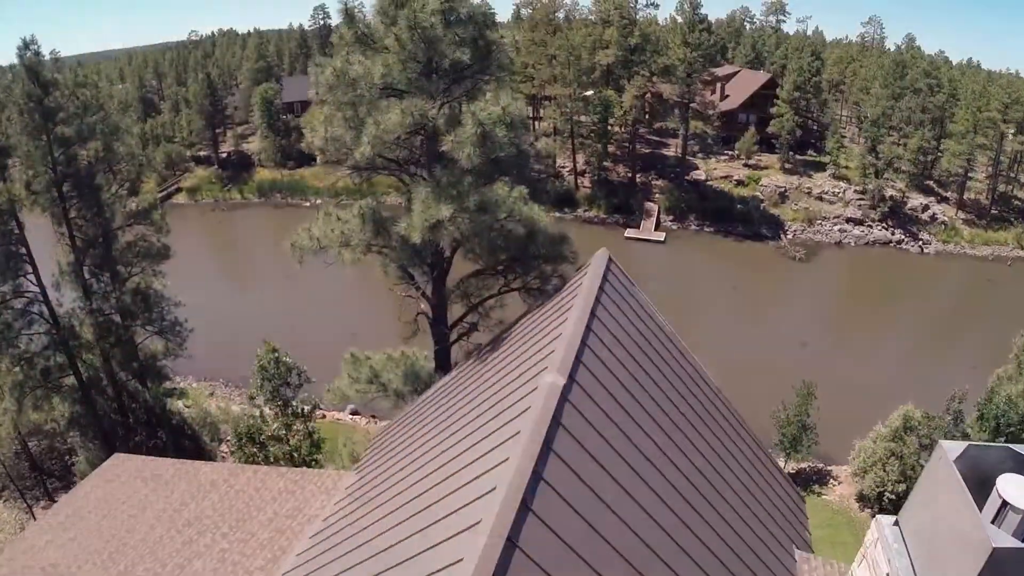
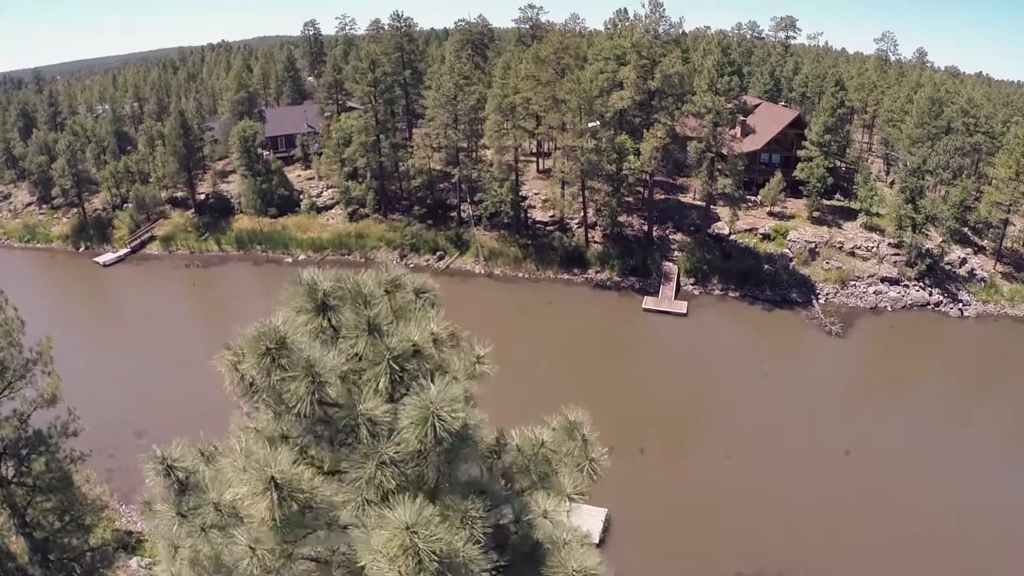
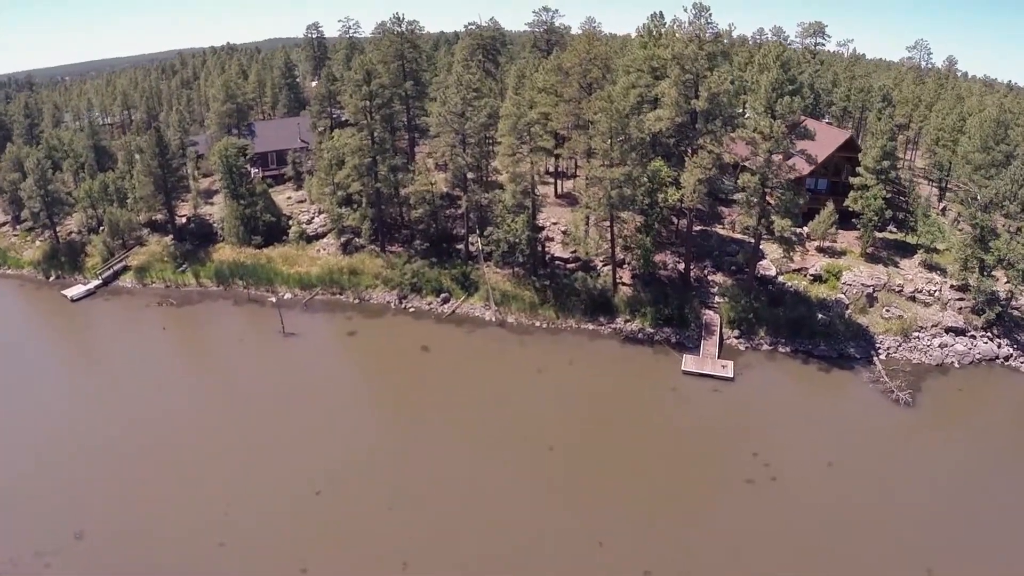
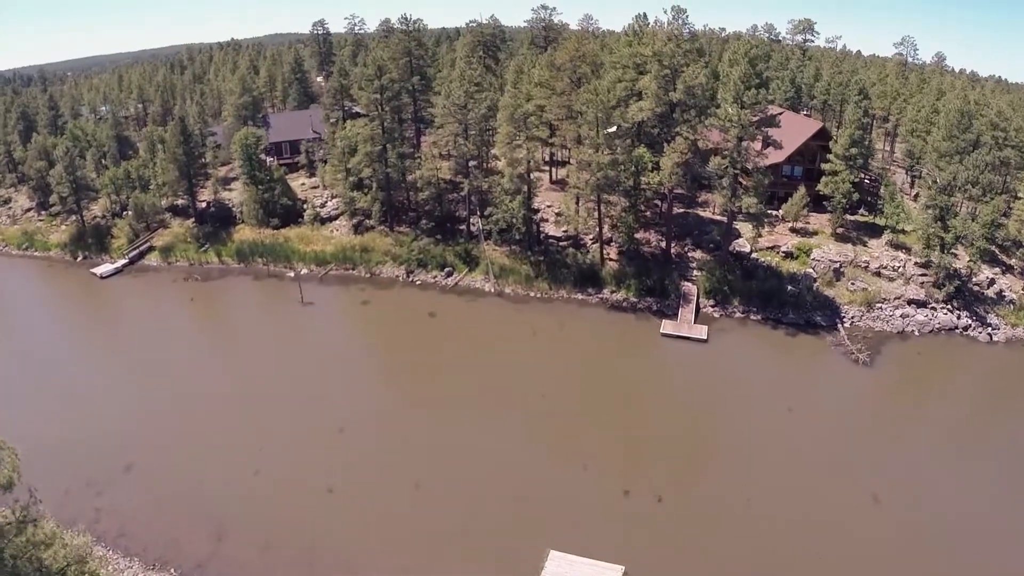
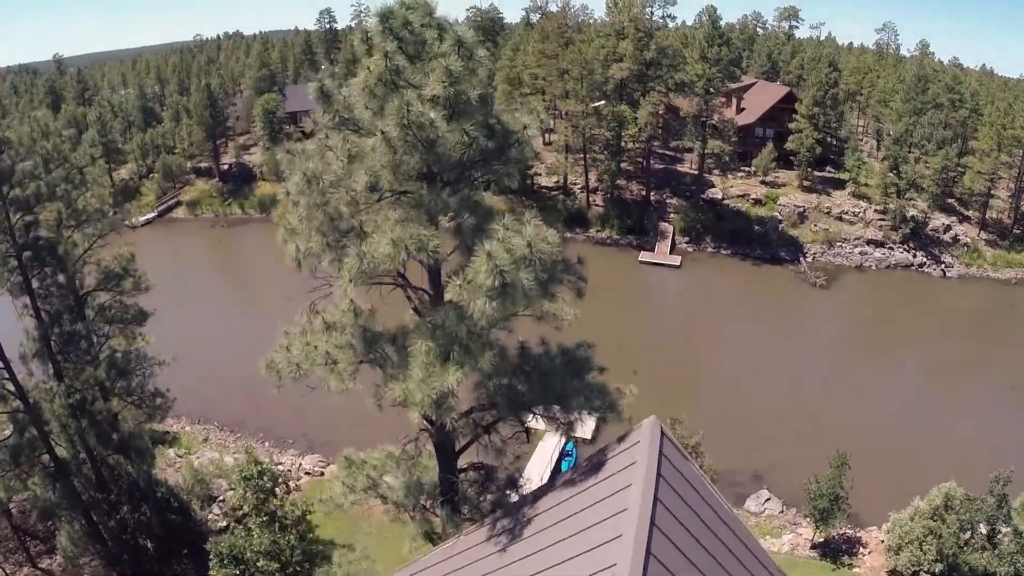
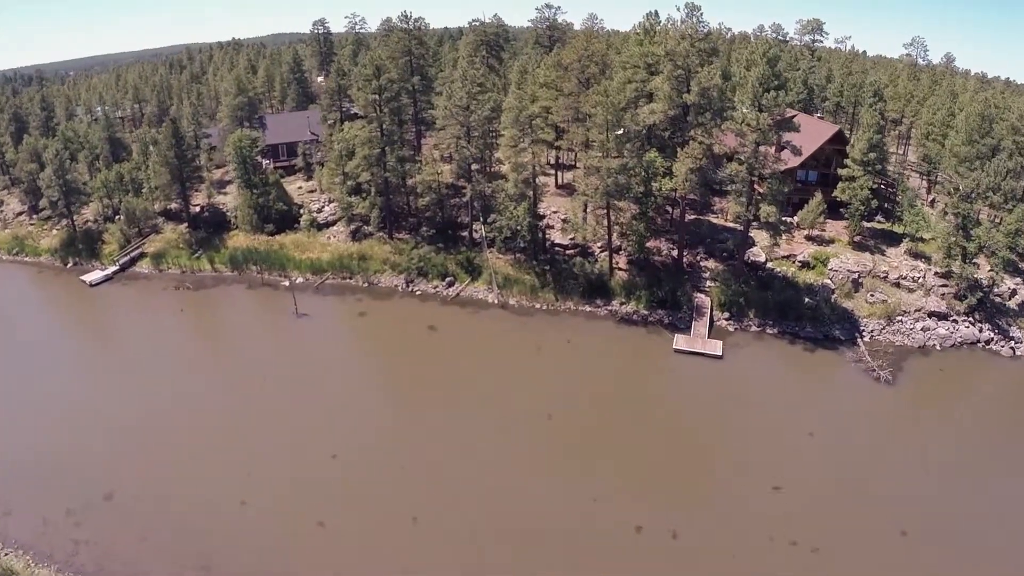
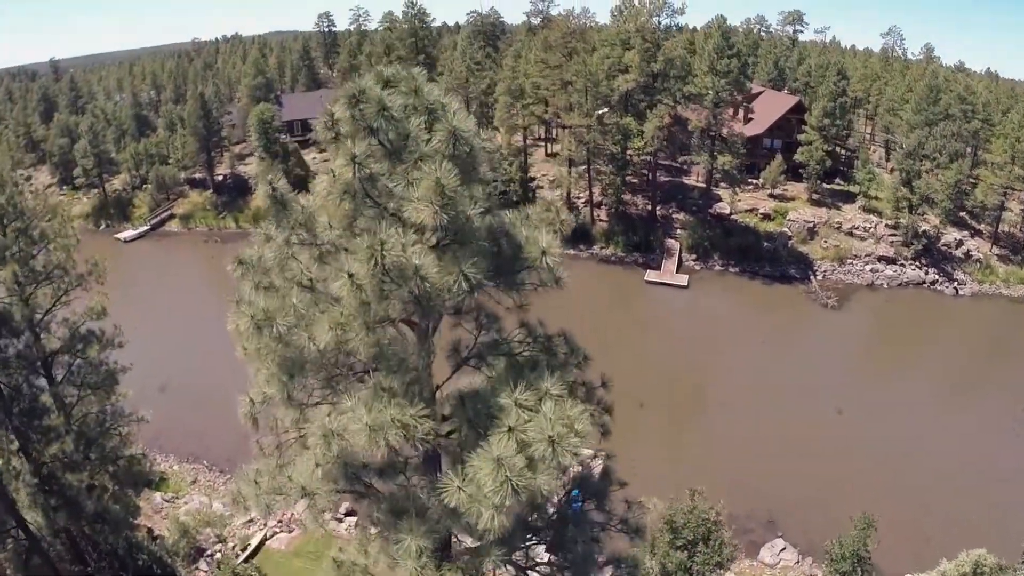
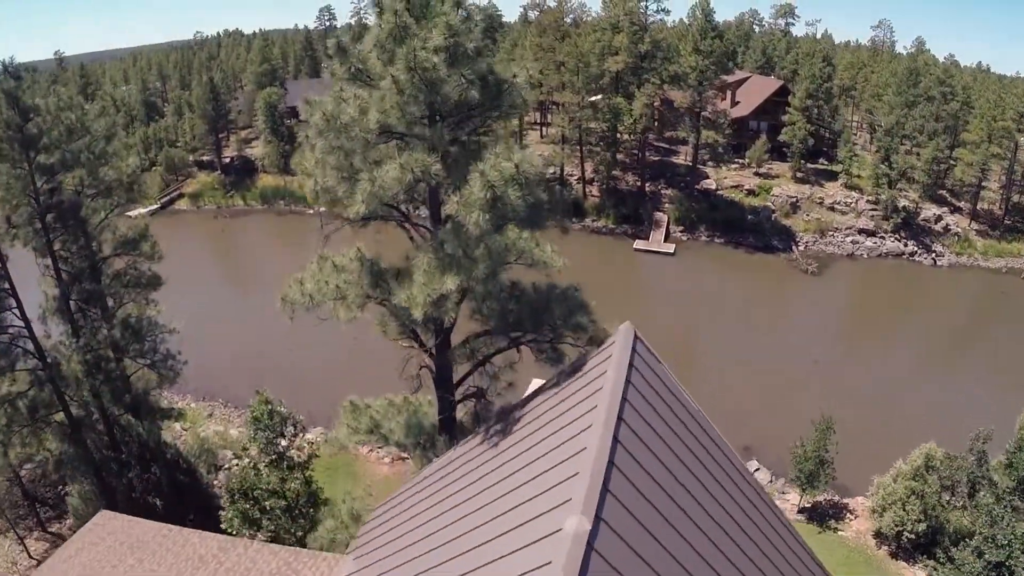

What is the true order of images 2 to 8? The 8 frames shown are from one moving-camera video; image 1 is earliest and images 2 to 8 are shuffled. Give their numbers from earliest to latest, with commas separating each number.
8, 5, 7, 2, 4, 6, 3
